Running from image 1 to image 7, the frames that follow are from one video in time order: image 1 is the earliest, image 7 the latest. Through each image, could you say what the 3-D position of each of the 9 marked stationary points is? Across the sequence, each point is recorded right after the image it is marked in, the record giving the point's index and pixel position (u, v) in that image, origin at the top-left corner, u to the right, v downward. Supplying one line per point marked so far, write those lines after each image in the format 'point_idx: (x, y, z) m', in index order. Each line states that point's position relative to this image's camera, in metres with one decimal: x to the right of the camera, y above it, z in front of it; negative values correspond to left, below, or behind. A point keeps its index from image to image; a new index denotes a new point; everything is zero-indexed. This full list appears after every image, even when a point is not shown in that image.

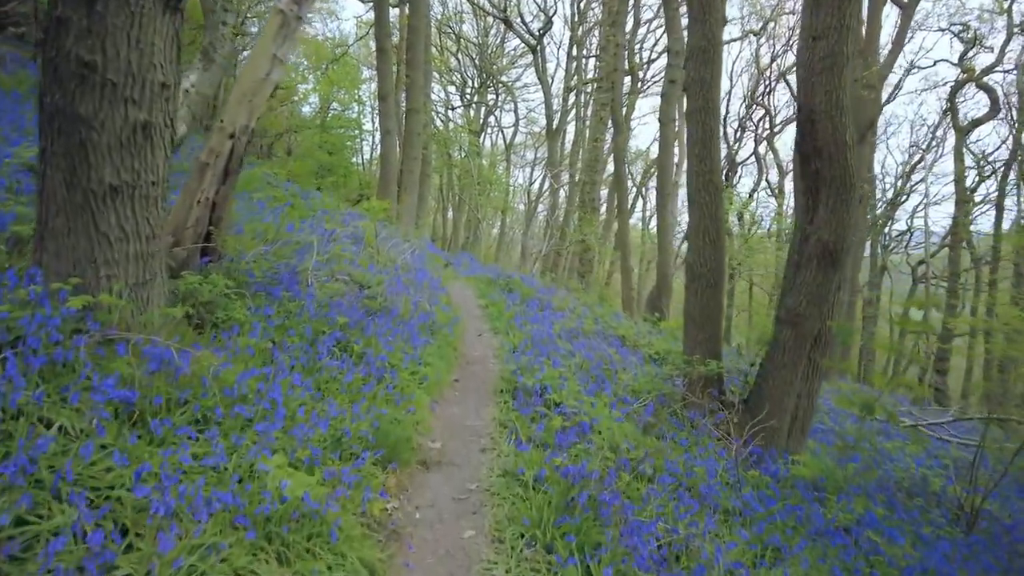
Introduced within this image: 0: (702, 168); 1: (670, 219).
0: (+2.1, +1.3, +6.9) m
1: (+3.6, +1.5, +14.2) m
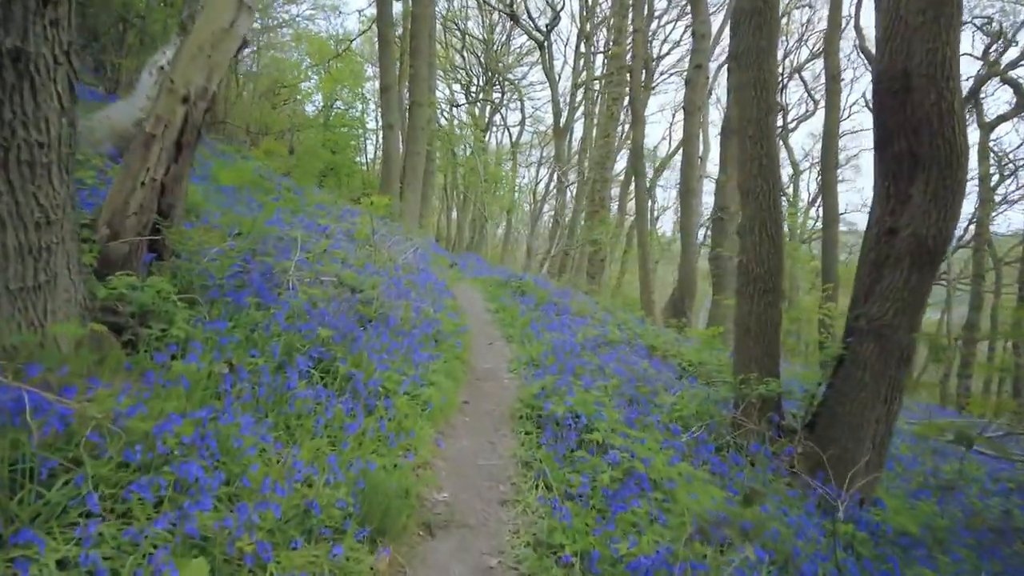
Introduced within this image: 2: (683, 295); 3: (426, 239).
0: (+2.3, +1.3, +5.8) m
1: (+3.8, +1.5, +13.1) m
2: (+3.8, -0.2, +13.6) m
3: (-2.5, +1.4, +18.1) m
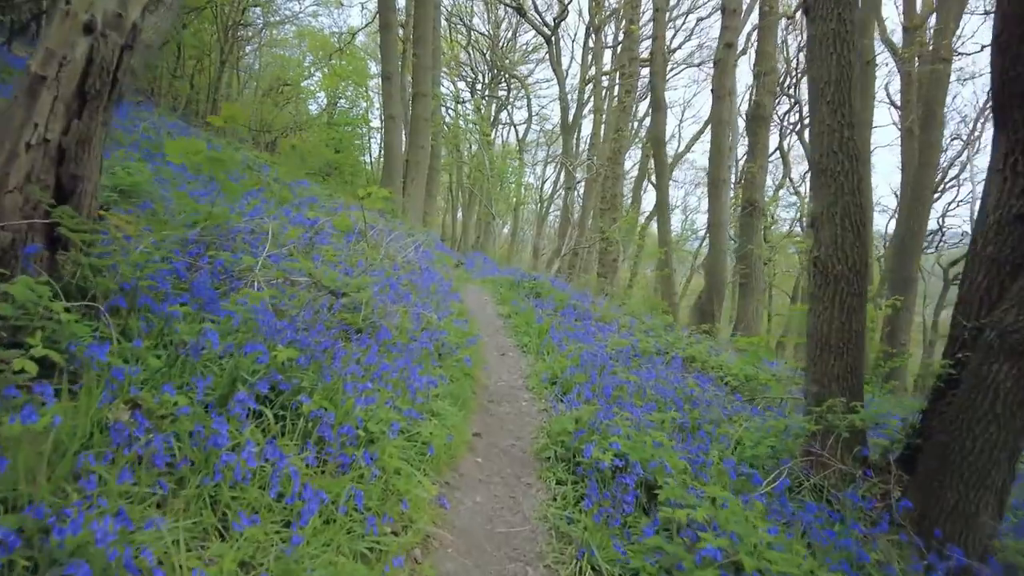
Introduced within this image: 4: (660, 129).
0: (+2.5, +1.3, +4.7) m
1: (+4.1, +1.5, +12.0) m
2: (+4.0, -0.2, +12.4) m
3: (-2.2, +1.4, +17.0) m
4: (+3.2, +3.4, +13.2) m
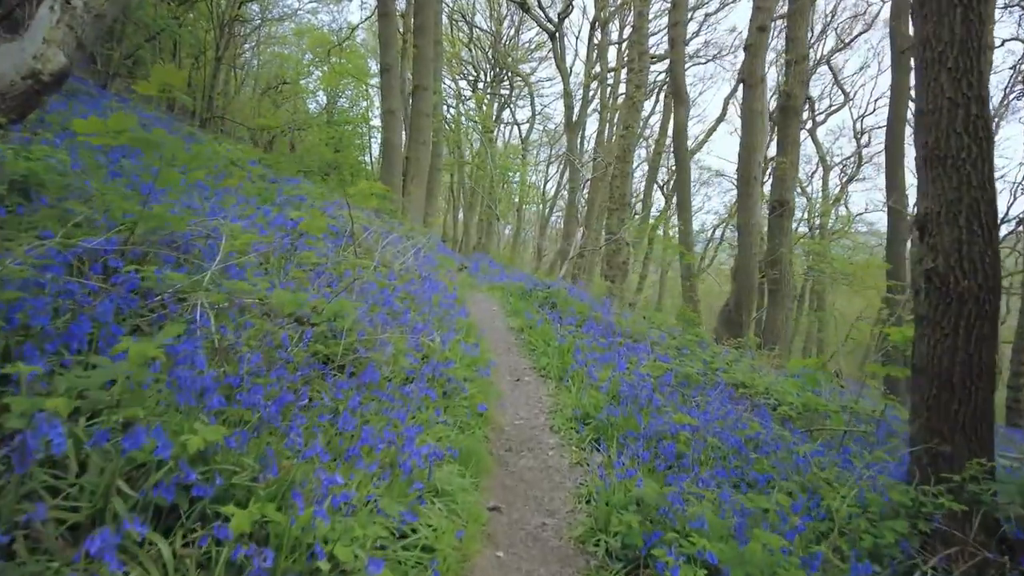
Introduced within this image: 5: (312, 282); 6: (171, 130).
0: (+2.6, +1.1, +3.6) m
1: (+4.2, +1.3, +10.9) m
2: (+4.1, -0.3, +11.3) m
3: (-2.0, +1.3, +15.9) m
4: (+3.3, +3.2, +12.2) m
5: (-1.4, +0.1, +4.3) m
6: (-5.9, +2.7, +10.8) m
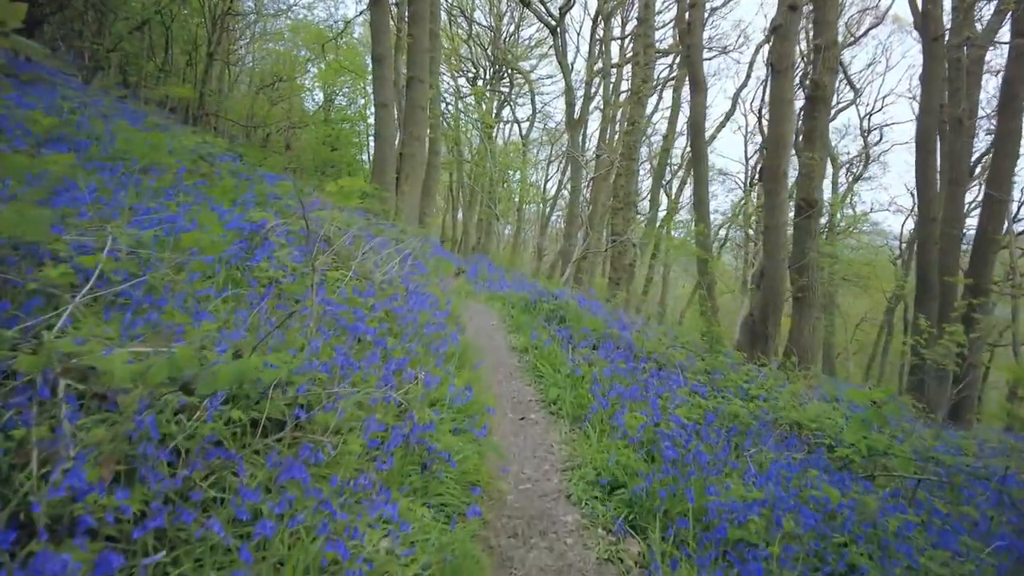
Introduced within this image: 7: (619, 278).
0: (+2.6, +1.0, +2.5) m
1: (+4.3, +1.2, +9.8) m
2: (+4.2, -0.5, +10.2) m
3: (-2.0, +1.1, +14.8) m
4: (+3.4, +3.1, +11.1) m
5: (-1.4, -0.1, +3.2) m
6: (-5.9, +2.6, +9.7) m
7: (+3.3, +0.3, +19.1) m
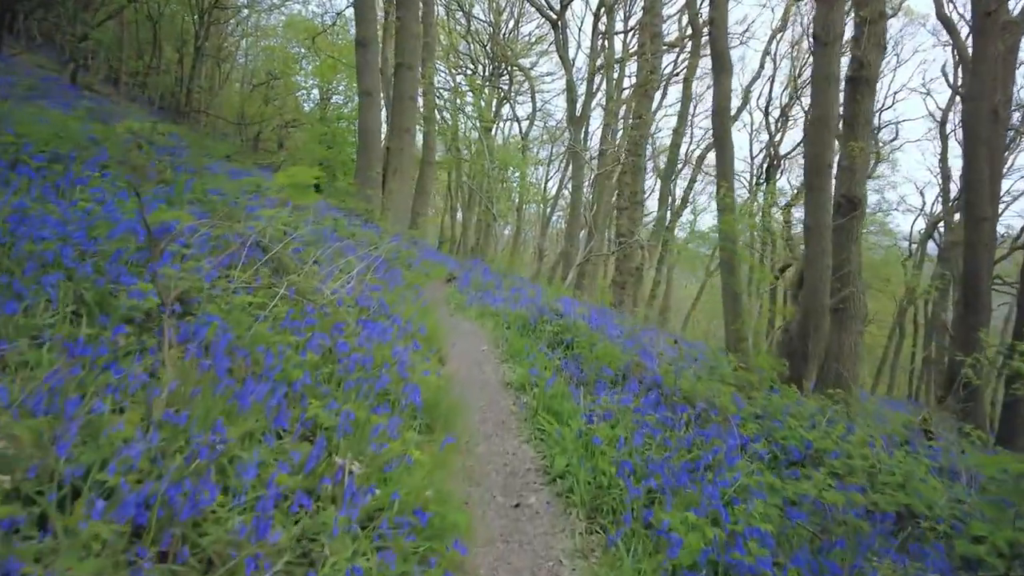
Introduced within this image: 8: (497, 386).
0: (+2.6, +0.8, +1.0) m
1: (+4.2, +1.0, +8.3) m
2: (+4.1, -0.6, +8.7) m
3: (-2.1, +0.9, +13.3) m
4: (+3.3, +2.9, +9.6) m
5: (-1.4, -0.2, +1.7) m
6: (-6.0, +2.4, +8.3) m
7: (+3.3, +0.1, +17.6) m
8: (-0.1, -0.8, +5.2) m
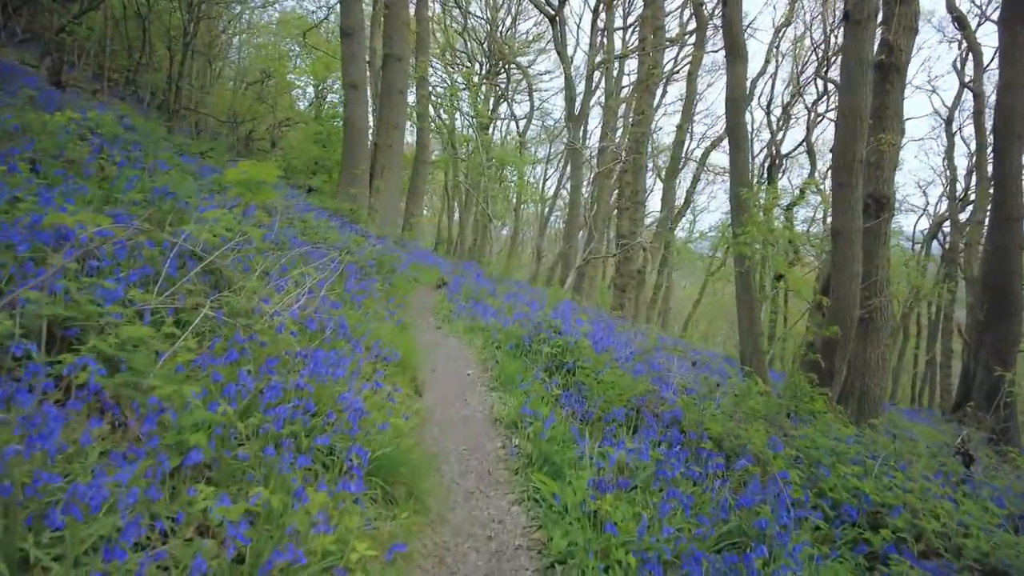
0: (+2.5, +0.7, +0.2) m
1: (+4.1, +0.9, +7.4) m
2: (+4.0, -0.7, +7.9) m
3: (-2.2, +0.8, +12.4) m
4: (+3.2, +2.8, +8.7) m
5: (-1.5, -0.4, +0.8) m
6: (-6.1, +2.3, +7.3) m
7: (+3.2, 0.0, +16.7) m
8: (-0.2, -0.9, +4.3) m
